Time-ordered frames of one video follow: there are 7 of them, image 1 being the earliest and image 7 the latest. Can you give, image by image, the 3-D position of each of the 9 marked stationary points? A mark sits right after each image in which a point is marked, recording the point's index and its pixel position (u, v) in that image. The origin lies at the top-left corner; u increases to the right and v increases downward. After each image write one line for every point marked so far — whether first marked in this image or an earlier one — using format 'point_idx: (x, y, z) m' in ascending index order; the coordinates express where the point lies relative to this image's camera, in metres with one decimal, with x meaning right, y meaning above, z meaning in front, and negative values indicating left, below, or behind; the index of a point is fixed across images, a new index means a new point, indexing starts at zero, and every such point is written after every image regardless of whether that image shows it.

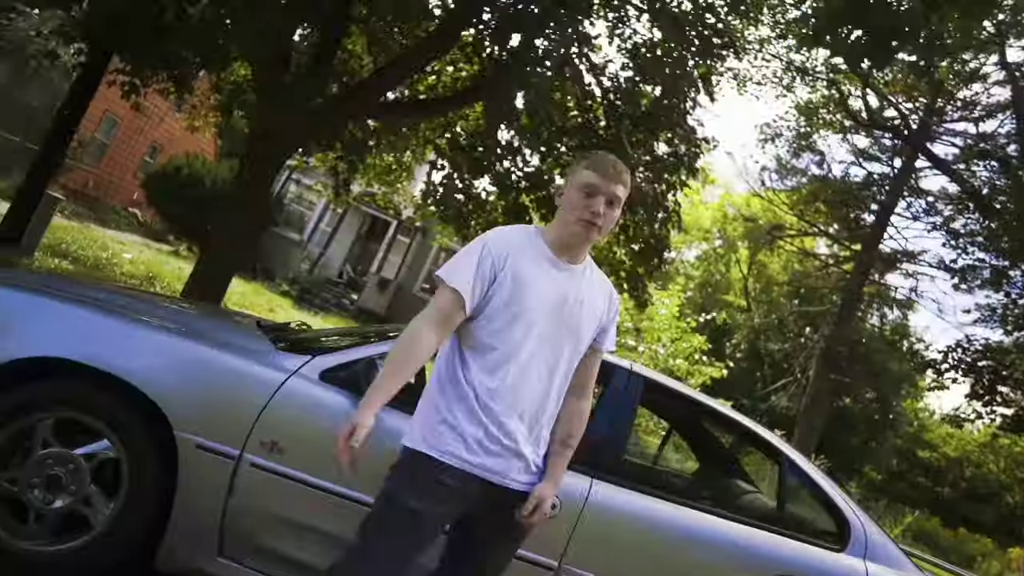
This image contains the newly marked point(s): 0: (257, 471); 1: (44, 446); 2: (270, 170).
0: (-1.0, -0.7, +2.8) m
1: (-1.8, -0.6, +2.8) m
2: (-2.9, +1.3, +8.4) m
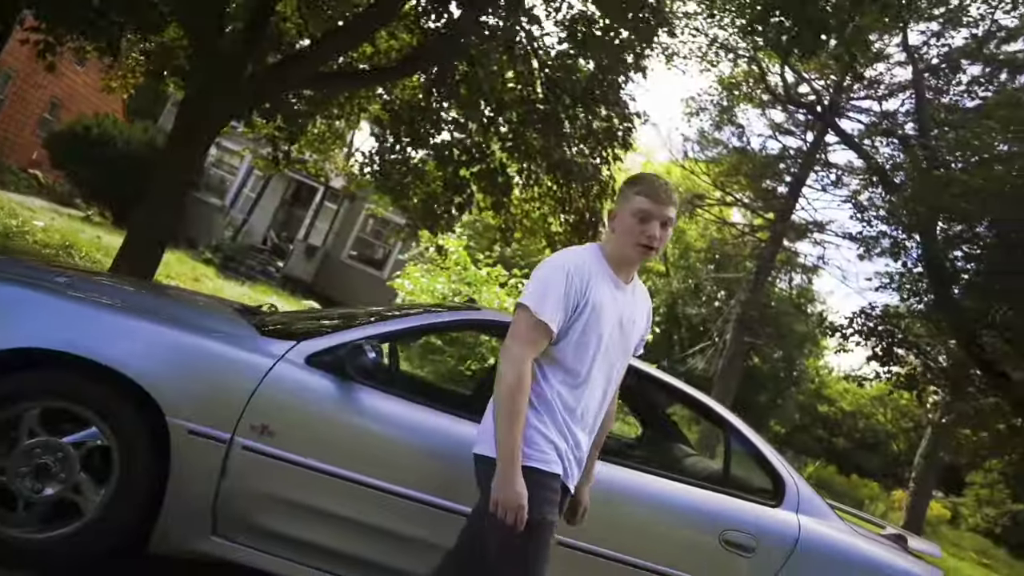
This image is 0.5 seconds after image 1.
0: (-1.1, -0.7, +2.9) m
1: (-1.9, -0.6, +2.8) m
2: (-3.6, +1.7, +8.2) m
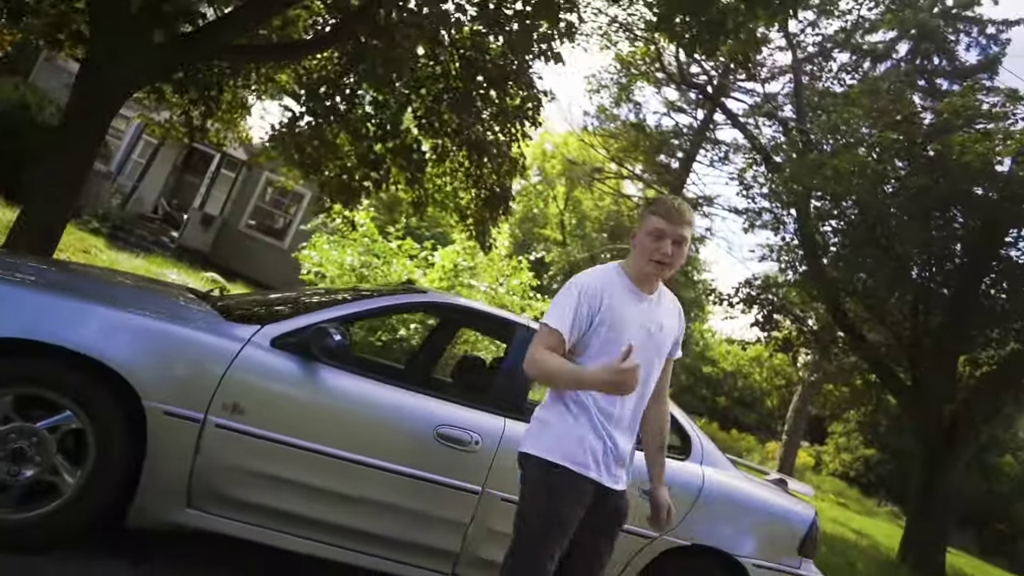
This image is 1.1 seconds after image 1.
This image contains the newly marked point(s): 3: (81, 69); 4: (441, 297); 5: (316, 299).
0: (-1.3, -0.6, +3.1) m
1: (-2.1, -0.5, +2.9) m
2: (-4.6, +1.9, +7.9) m
3: (-4.7, +2.4, +7.8) m
4: (-0.4, 0.0, +3.8) m
5: (-1.1, -0.1, +3.8) m
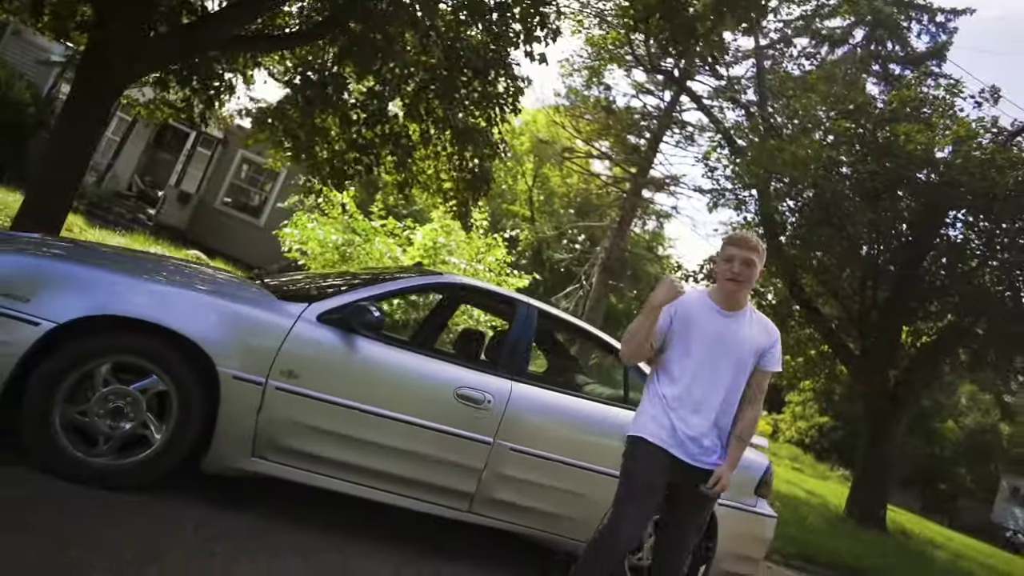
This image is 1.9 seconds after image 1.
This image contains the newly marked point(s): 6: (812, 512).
0: (-1.2, -0.5, +3.8) m
1: (-2.0, -0.5, +3.5) m
2: (-4.7, +2.2, +8.2) m
3: (-4.9, +2.6, +8.1) m
4: (-0.4, +0.1, +4.4) m
5: (-1.1, 0.0, +4.4) m
6: (+5.4, -4.1, +12.8) m
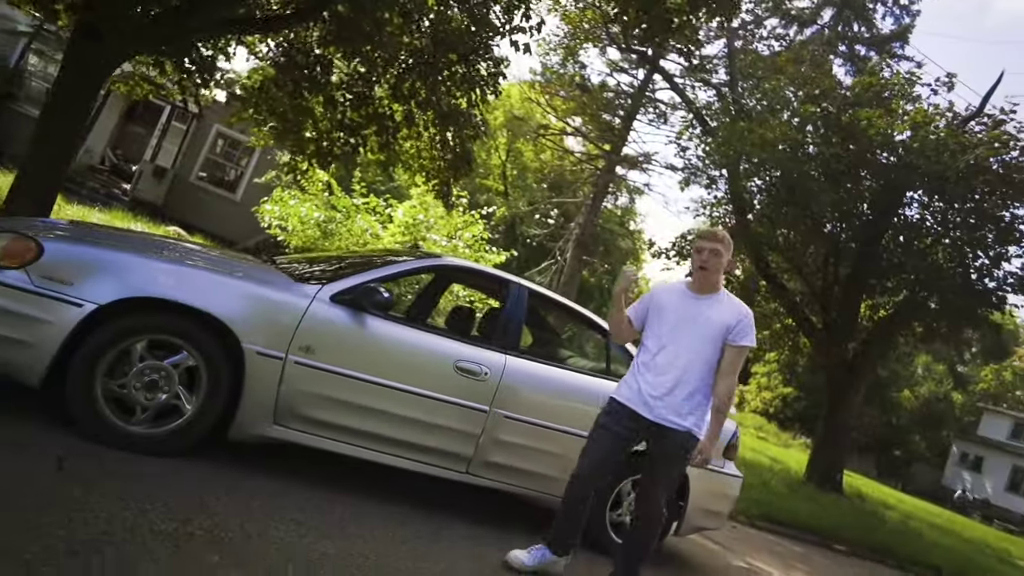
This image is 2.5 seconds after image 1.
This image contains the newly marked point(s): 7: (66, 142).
0: (-1.3, -0.5, +4.1) m
1: (-2.0, -0.4, +3.8) m
2: (-4.9, +2.4, +8.3) m
3: (-5.1, +2.9, +8.2) m
4: (-0.4, +0.2, +4.8) m
5: (-1.1, +0.2, +4.7) m
6: (+5.1, -3.6, +13.6) m
7: (-5.3, +1.7, +8.3) m
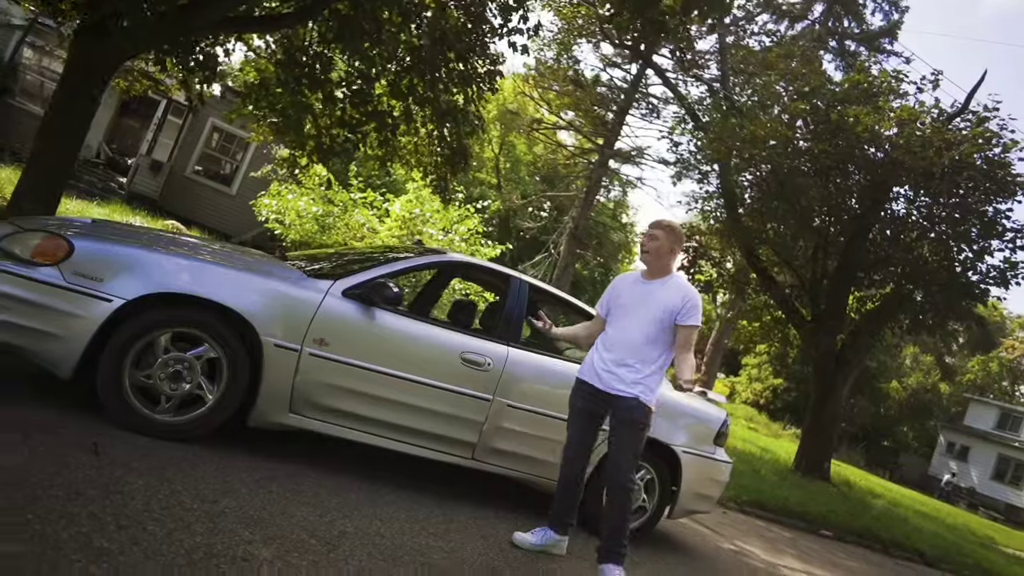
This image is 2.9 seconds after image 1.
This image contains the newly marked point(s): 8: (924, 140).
0: (-1.2, -0.4, +4.4) m
1: (-2.0, -0.4, +4.1) m
2: (-4.9, +2.5, +8.5) m
3: (-5.1, +3.0, +8.4) m
4: (-0.4, +0.2, +5.1) m
5: (-1.1, +0.2, +4.9) m
6: (+5.0, -3.5, +13.9) m
7: (-5.3, +1.8, +8.5) m
8: (+7.3, +2.6, +12.5) m
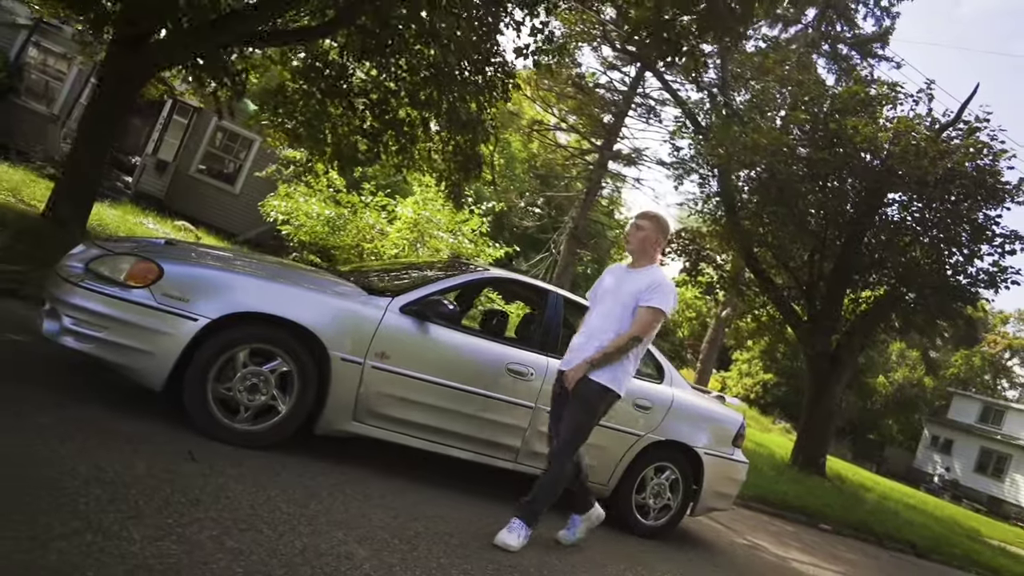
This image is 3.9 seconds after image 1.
0: (-0.9, -0.5, +4.7) m
1: (-1.7, -0.5, +4.4) m
2: (-4.7, +2.4, +8.7) m
3: (-4.9, +2.9, +8.6) m
4: (-0.1, +0.1, +5.4) m
5: (-0.8, +0.1, +5.3) m
6: (+5.1, -3.5, +14.4) m
7: (-5.0, +1.7, +8.8) m
8: (+7.5, +2.6, +13.0) m
